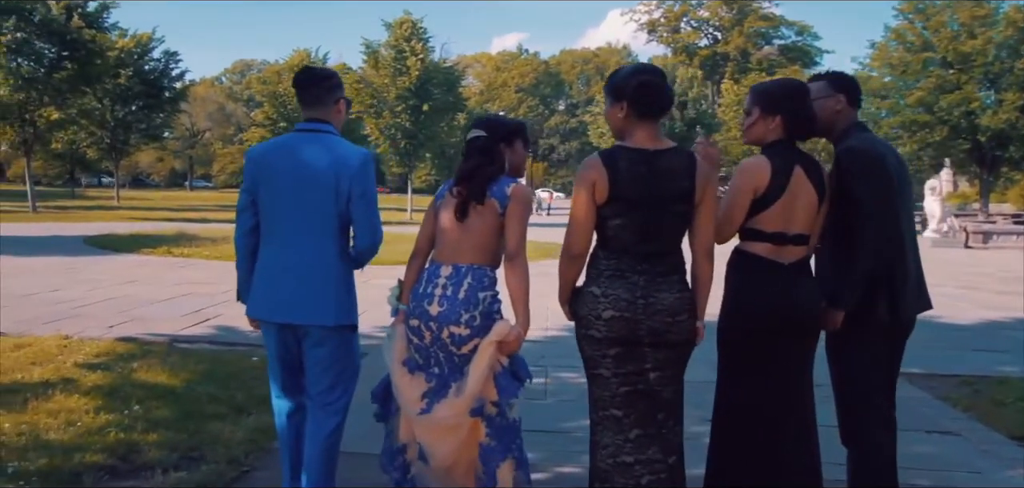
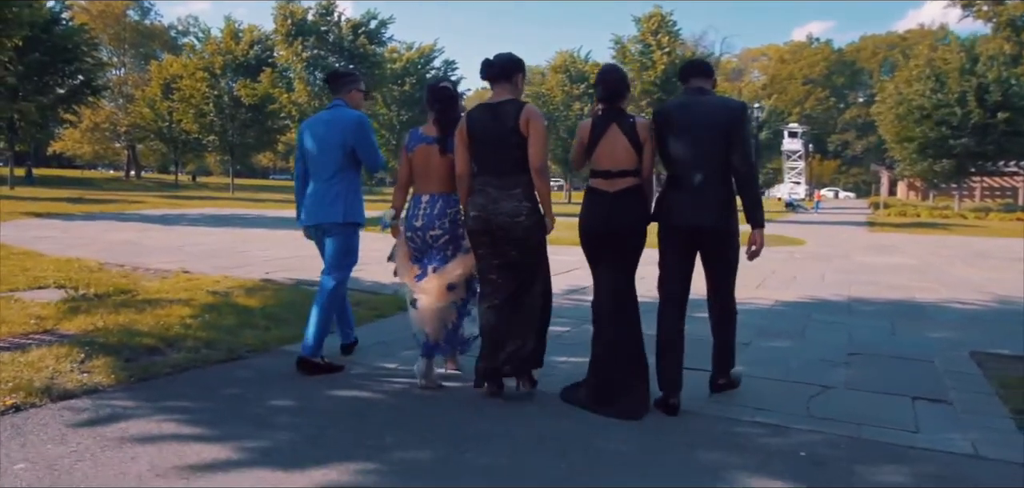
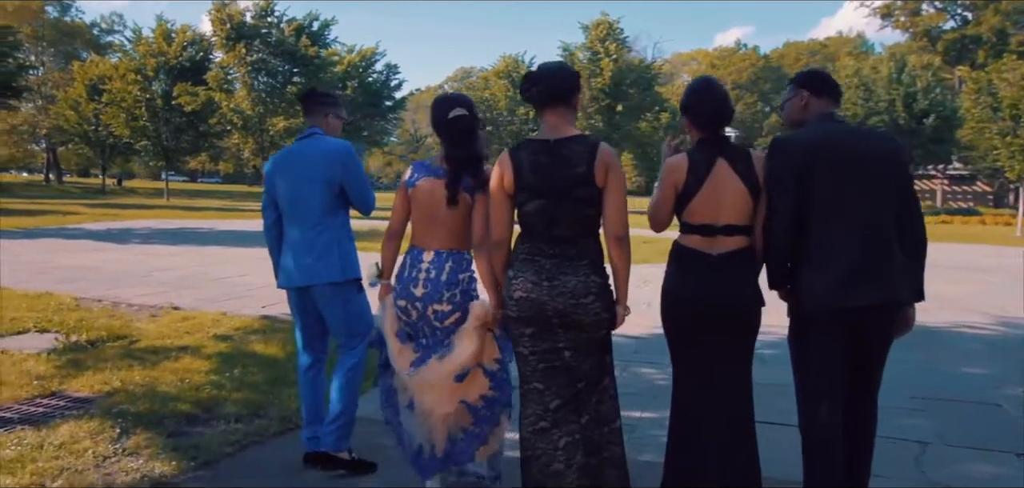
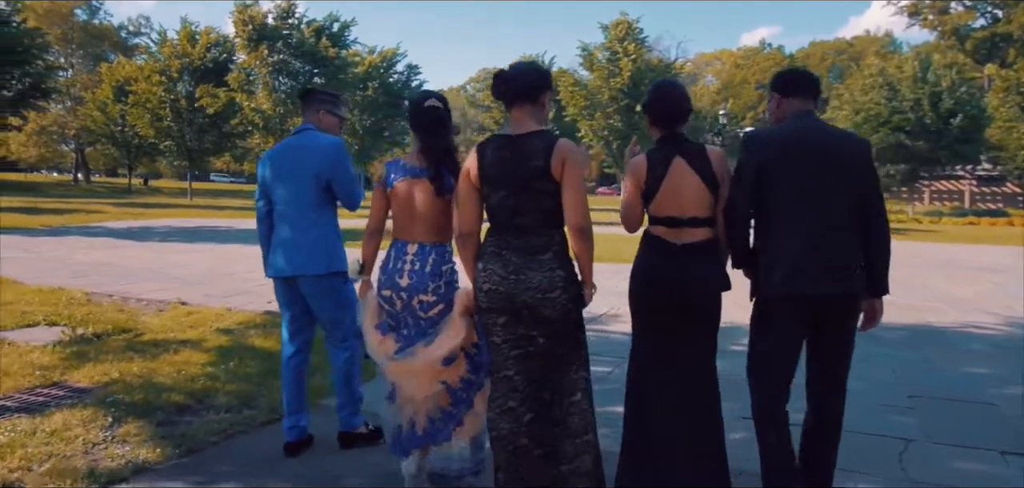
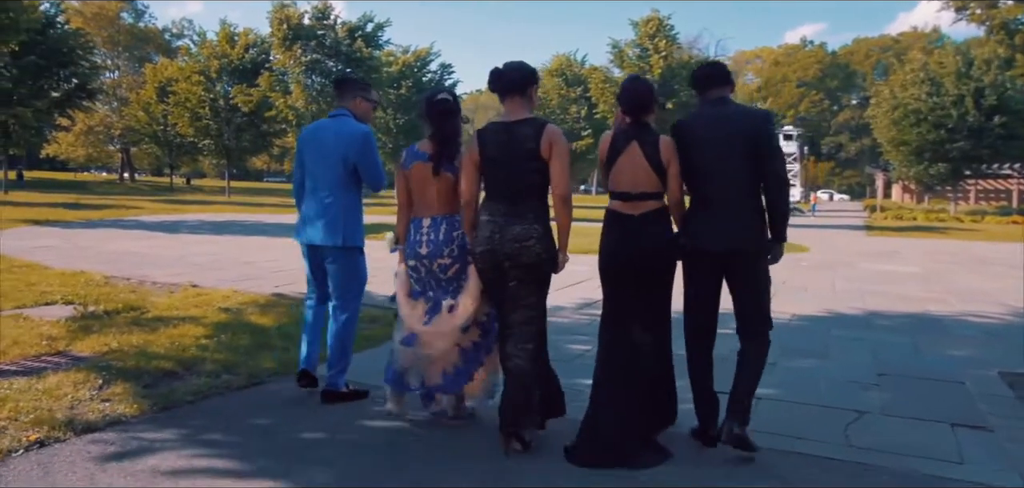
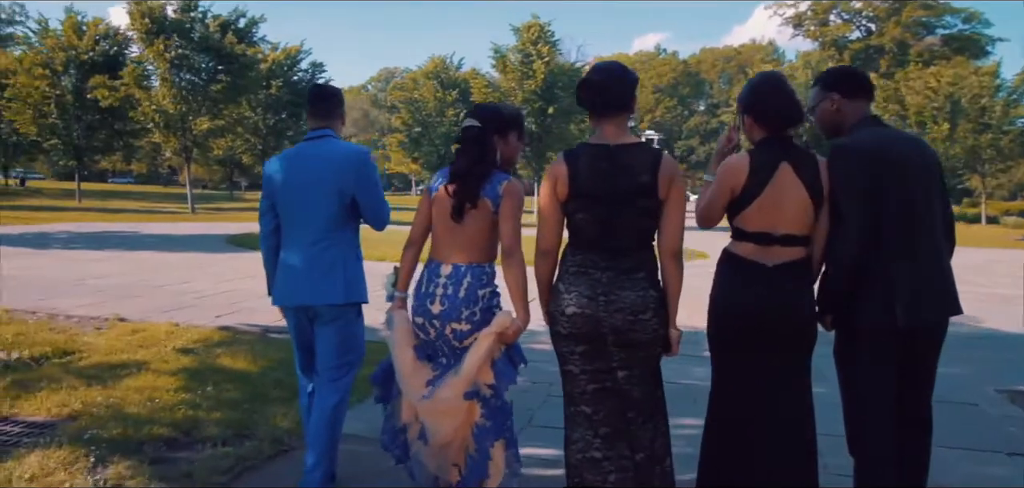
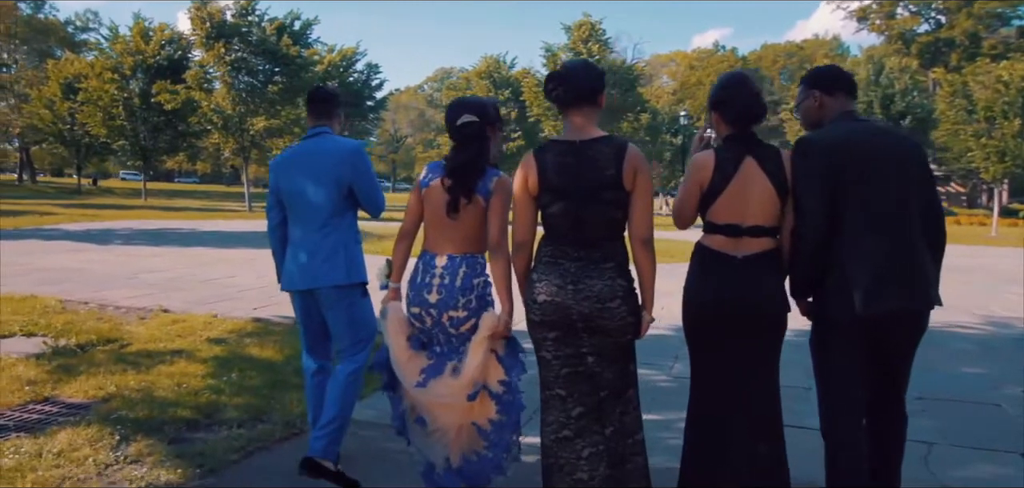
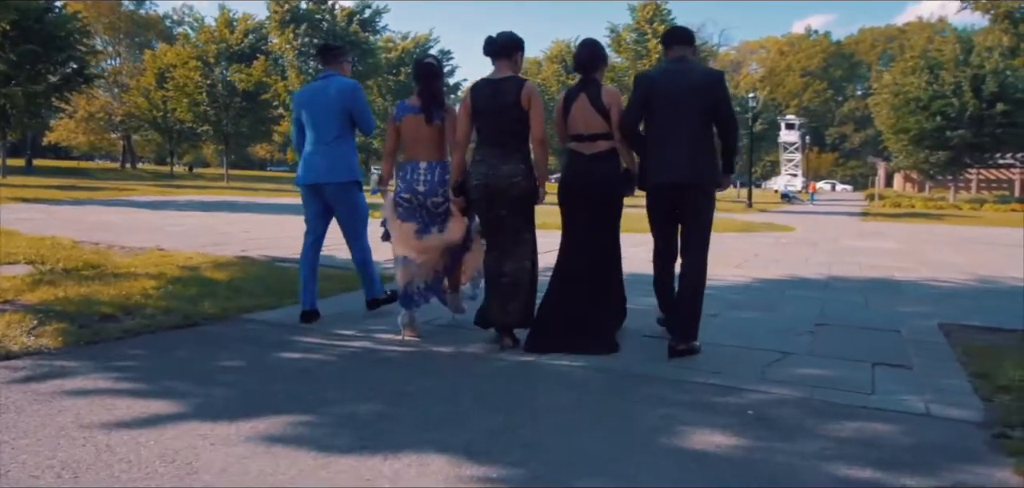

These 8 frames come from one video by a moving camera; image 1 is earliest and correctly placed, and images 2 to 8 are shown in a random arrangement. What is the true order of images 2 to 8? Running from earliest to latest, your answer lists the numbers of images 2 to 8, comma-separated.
6, 7, 3, 4, 5, 2, 8
